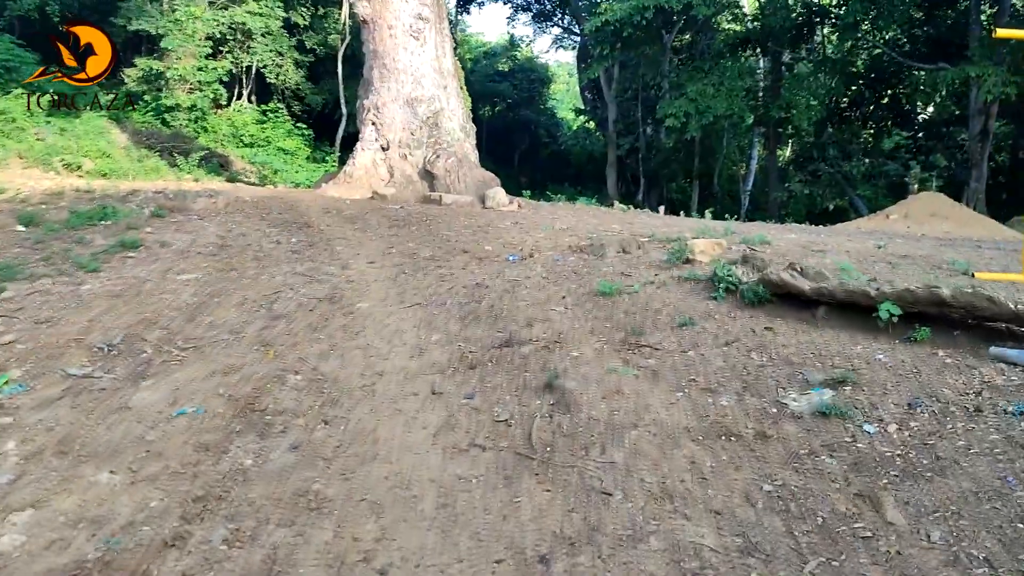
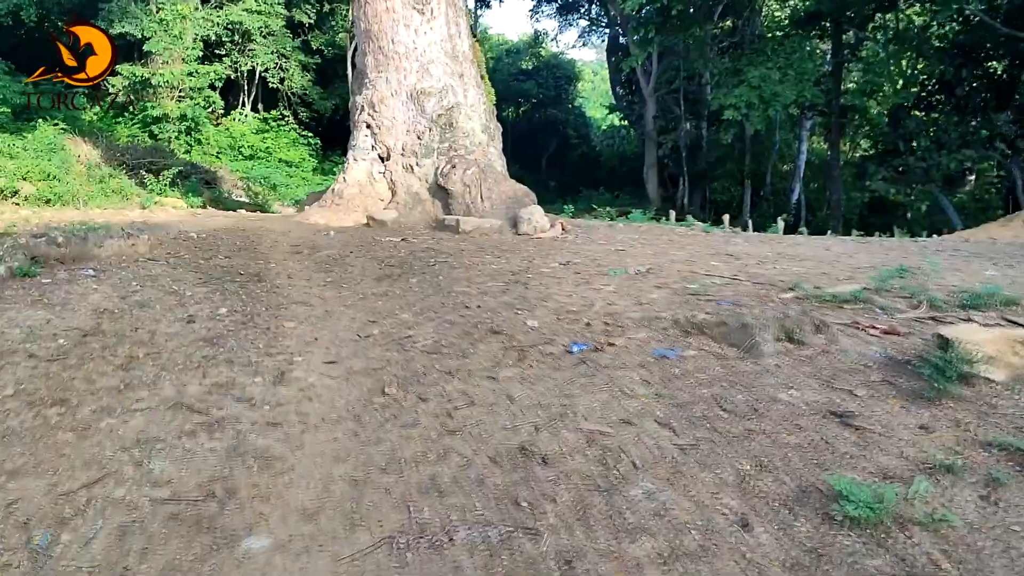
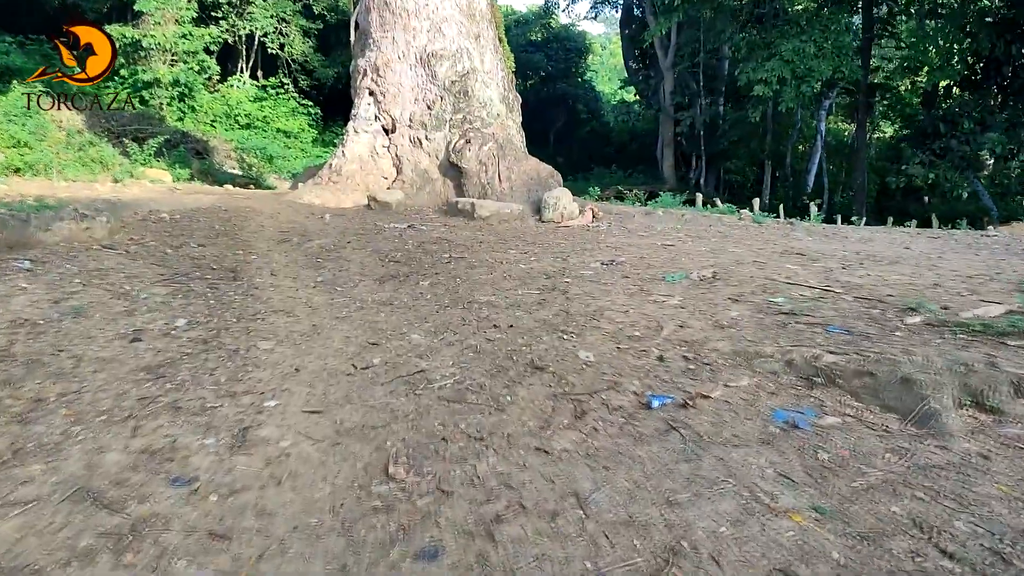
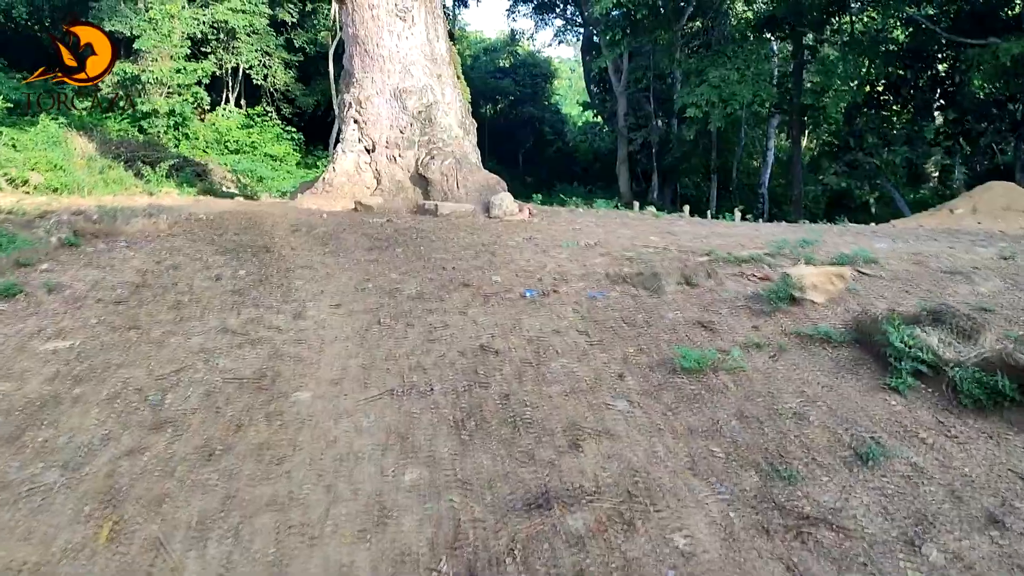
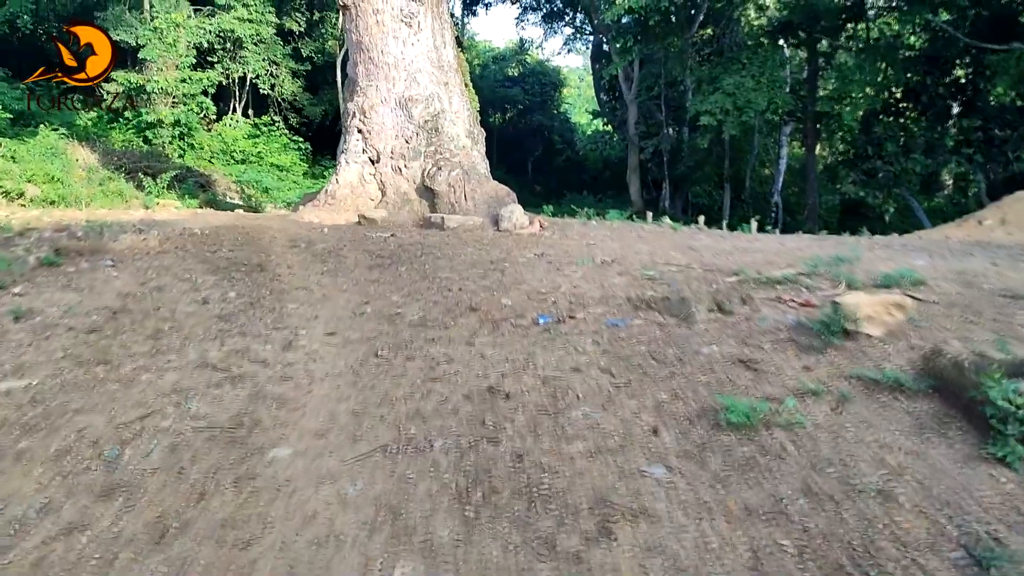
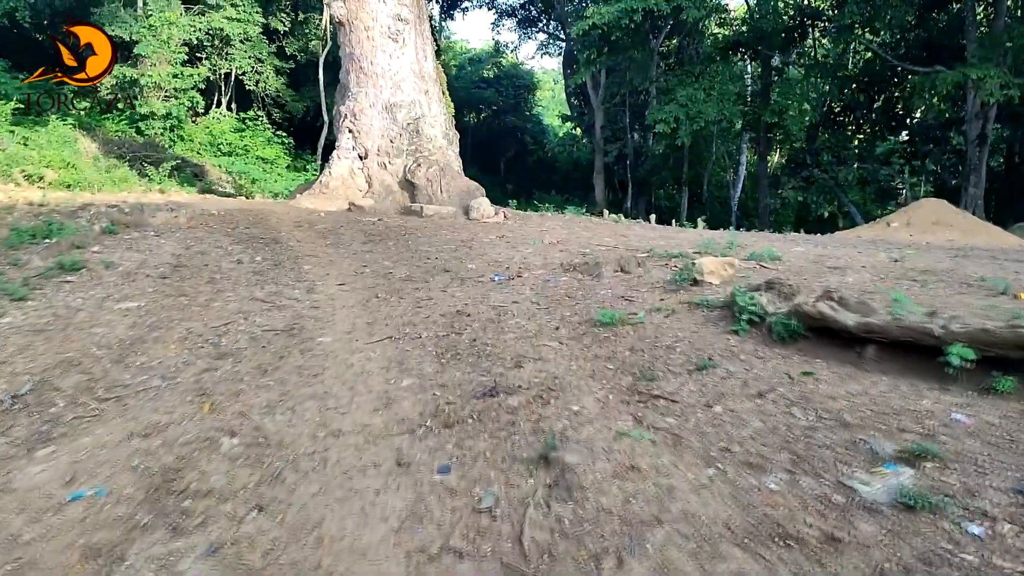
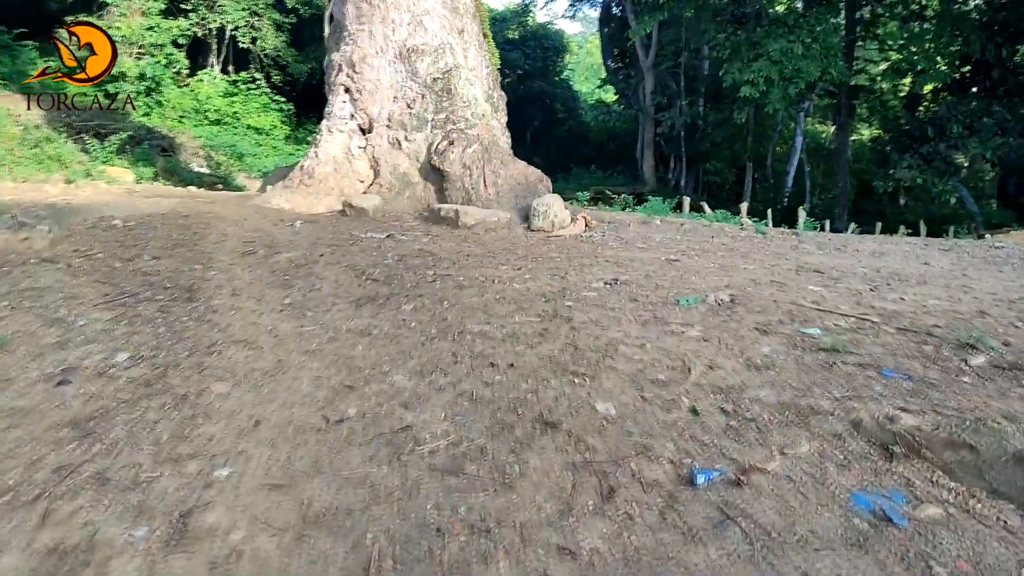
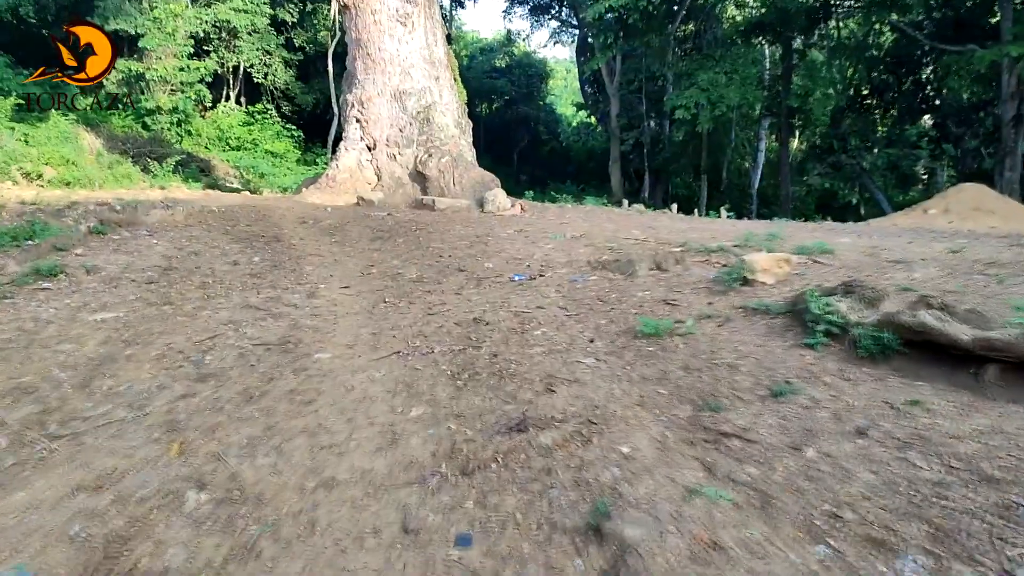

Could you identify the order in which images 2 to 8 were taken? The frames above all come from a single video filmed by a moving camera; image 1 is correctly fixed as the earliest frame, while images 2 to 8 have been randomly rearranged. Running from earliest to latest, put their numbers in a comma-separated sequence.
6, 8, 4, 5, 2, 3, 7
